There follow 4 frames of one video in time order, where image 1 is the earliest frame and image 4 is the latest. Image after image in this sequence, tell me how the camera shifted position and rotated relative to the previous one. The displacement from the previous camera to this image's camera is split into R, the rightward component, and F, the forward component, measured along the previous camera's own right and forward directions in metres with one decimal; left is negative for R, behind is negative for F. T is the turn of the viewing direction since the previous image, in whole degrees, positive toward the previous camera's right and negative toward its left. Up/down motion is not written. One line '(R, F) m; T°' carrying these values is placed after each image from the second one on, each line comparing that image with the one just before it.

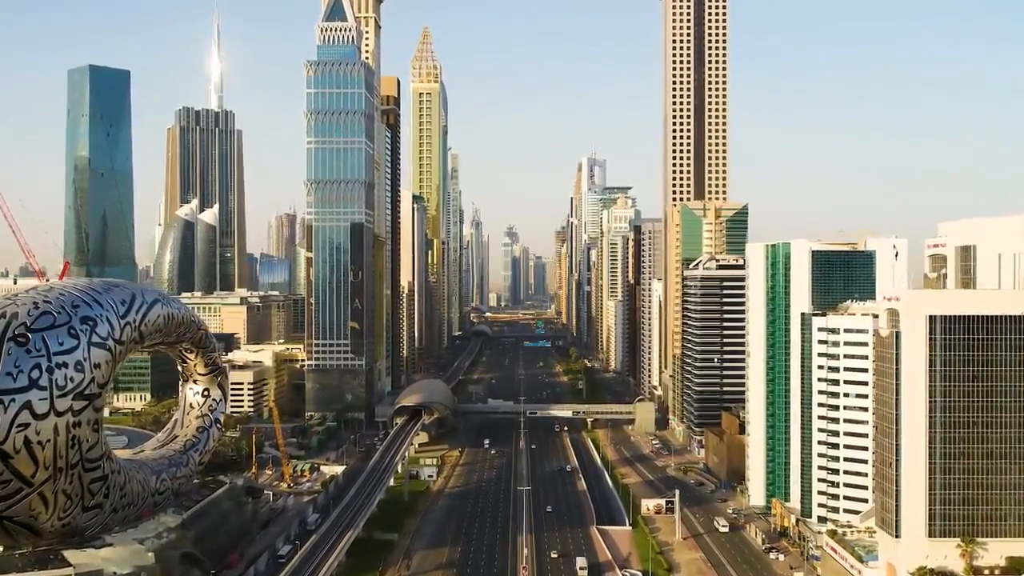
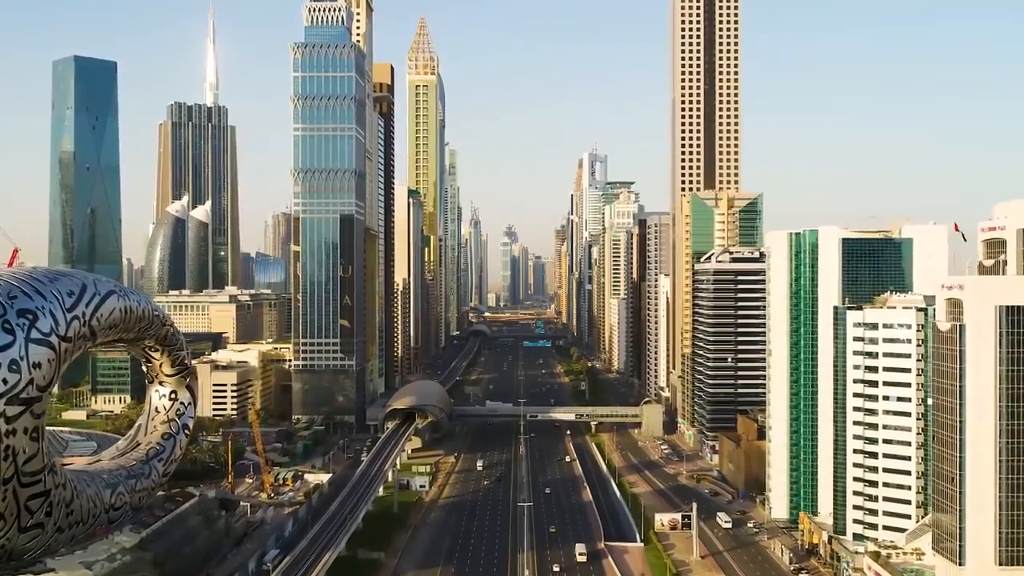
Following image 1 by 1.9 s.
(0.0, +4.8) m; 0°
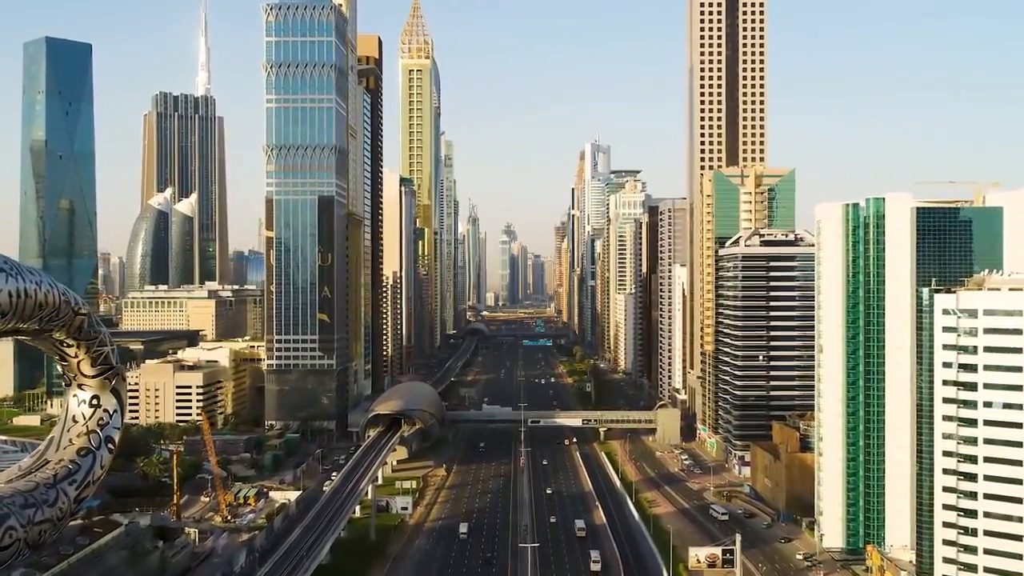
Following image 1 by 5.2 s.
(0.0, +8.5) m; 0°
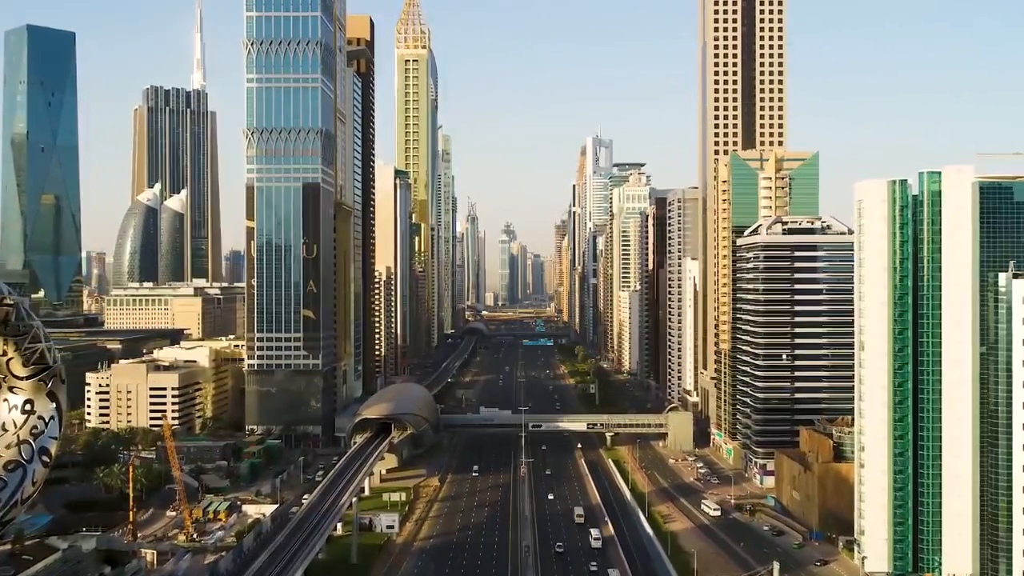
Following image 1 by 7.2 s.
(0.0, +5.1) m; 0°
